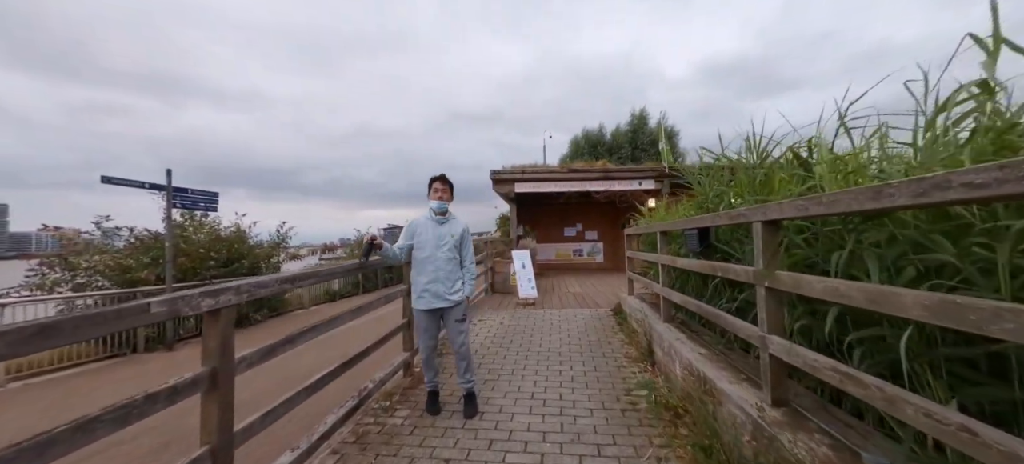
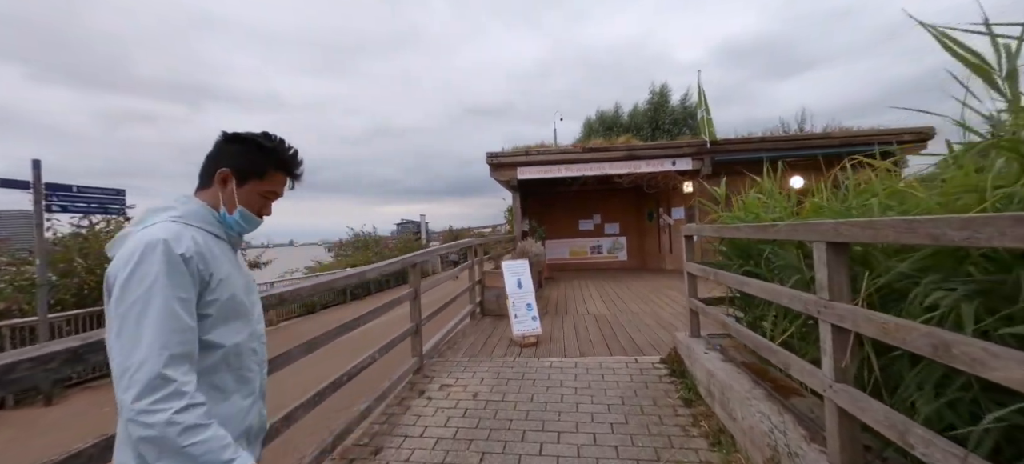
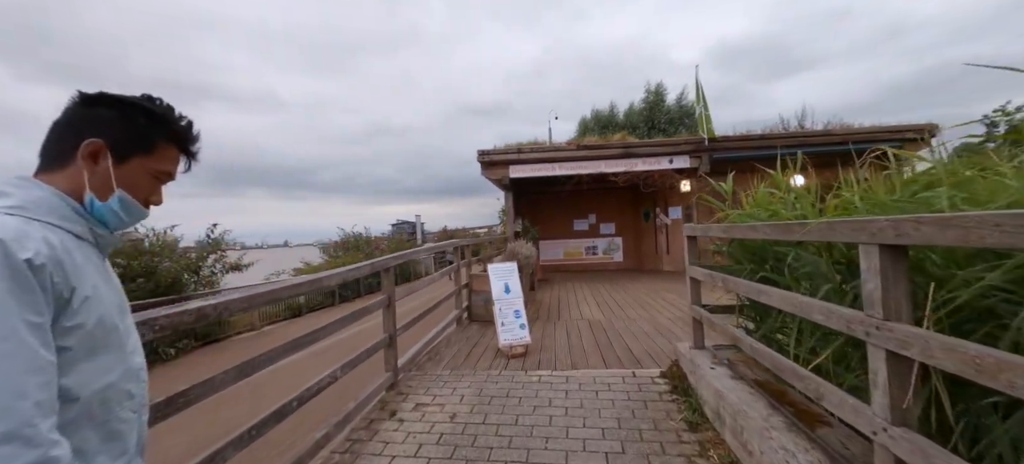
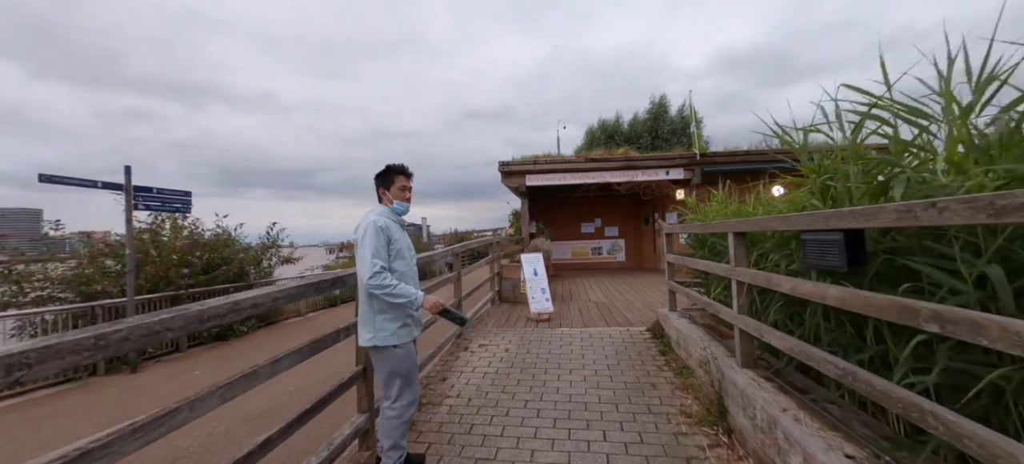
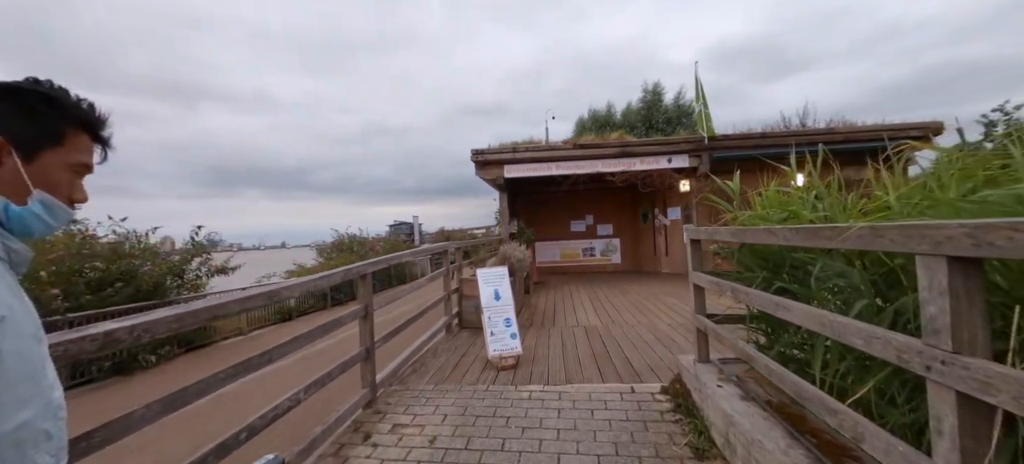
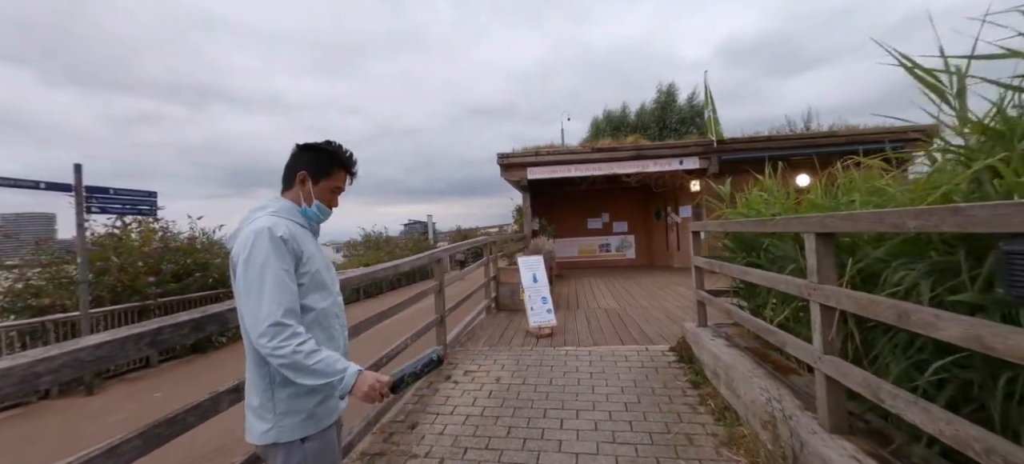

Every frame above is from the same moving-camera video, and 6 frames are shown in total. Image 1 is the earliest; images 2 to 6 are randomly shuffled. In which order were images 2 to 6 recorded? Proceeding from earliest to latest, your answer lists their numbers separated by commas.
4, 6, 2, 3, 5
